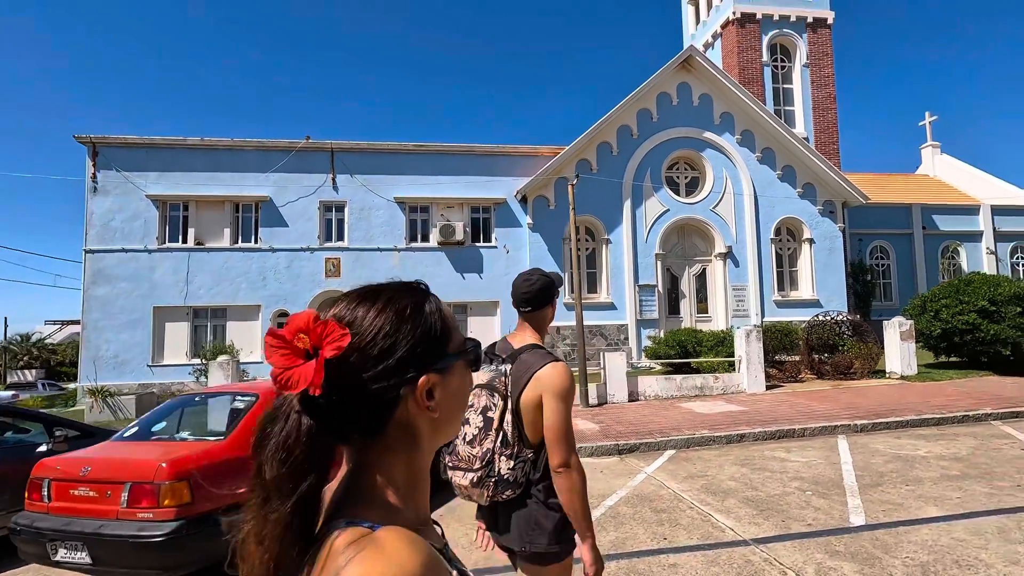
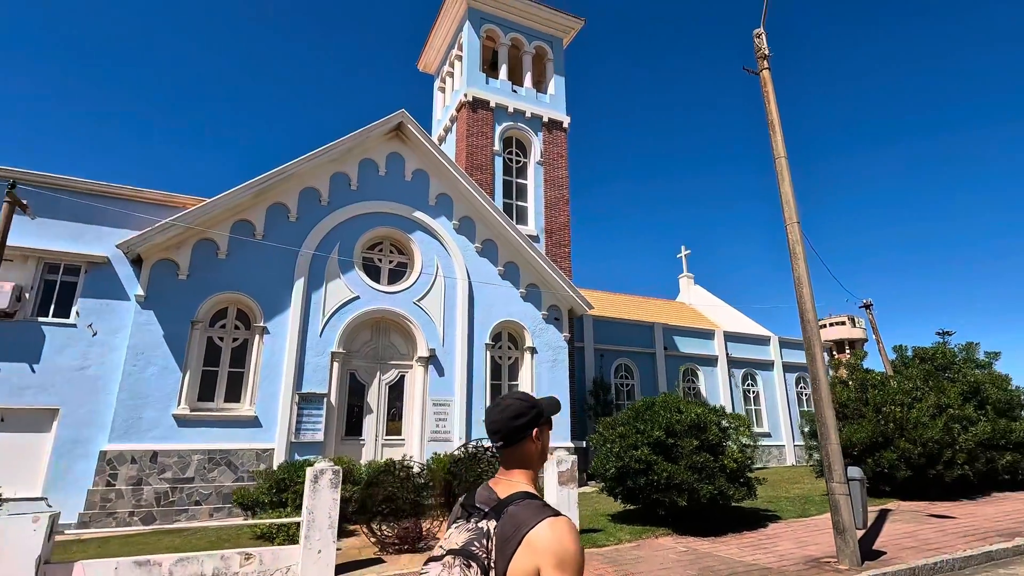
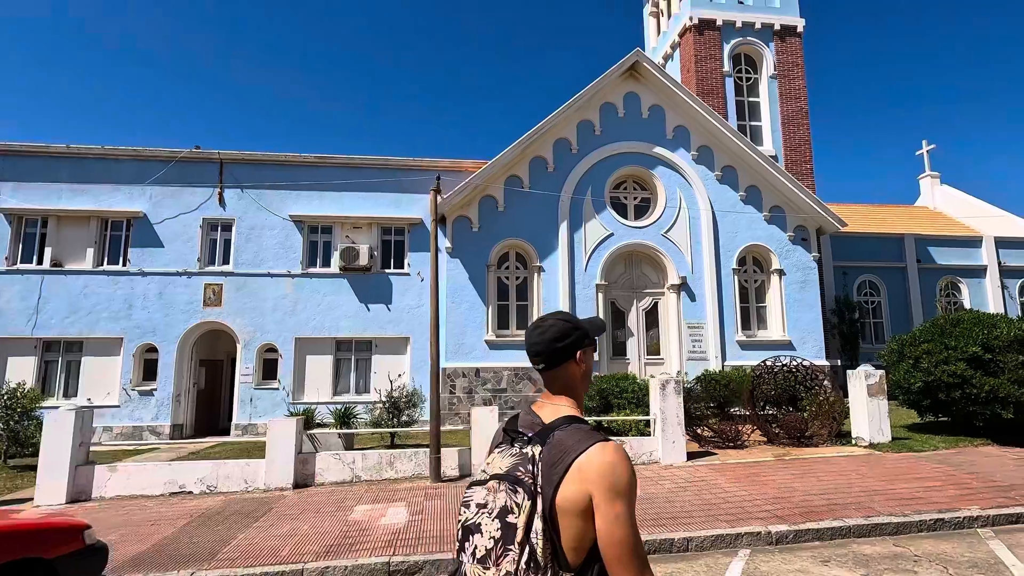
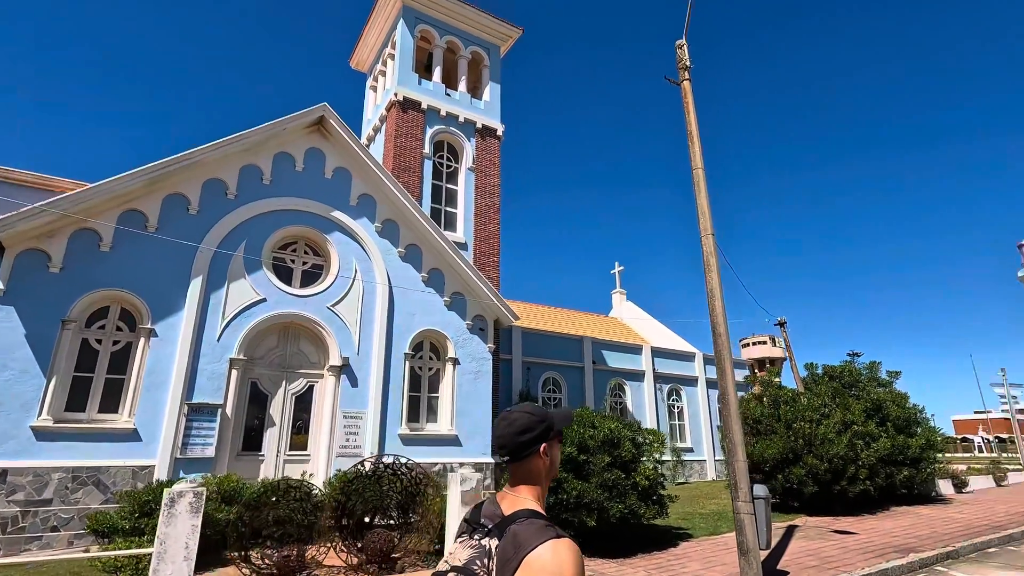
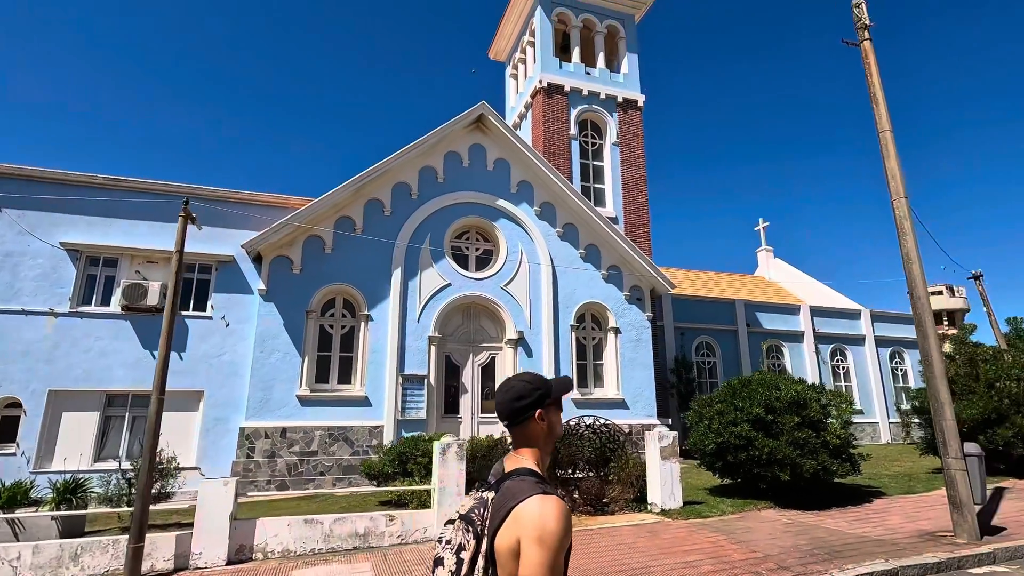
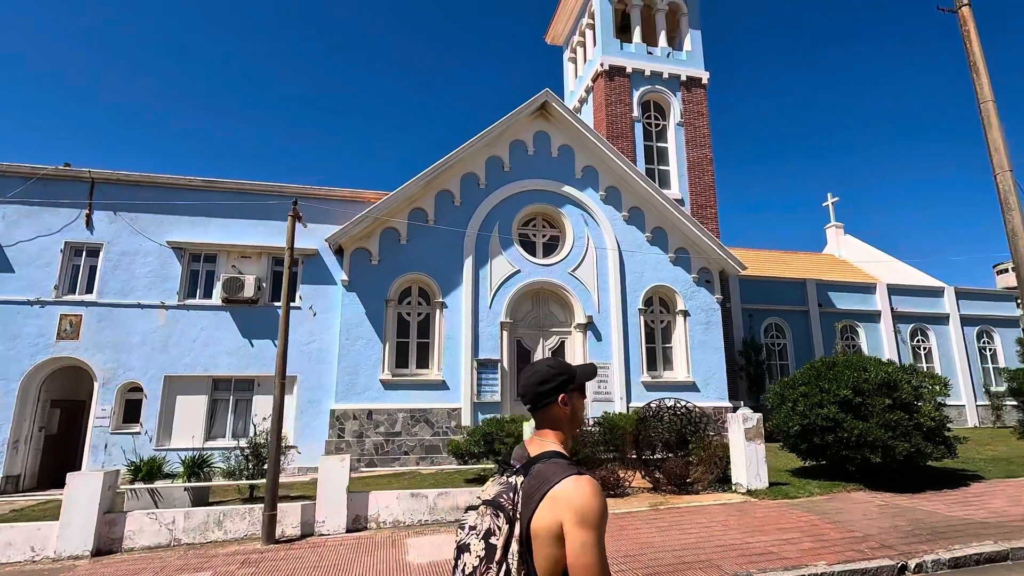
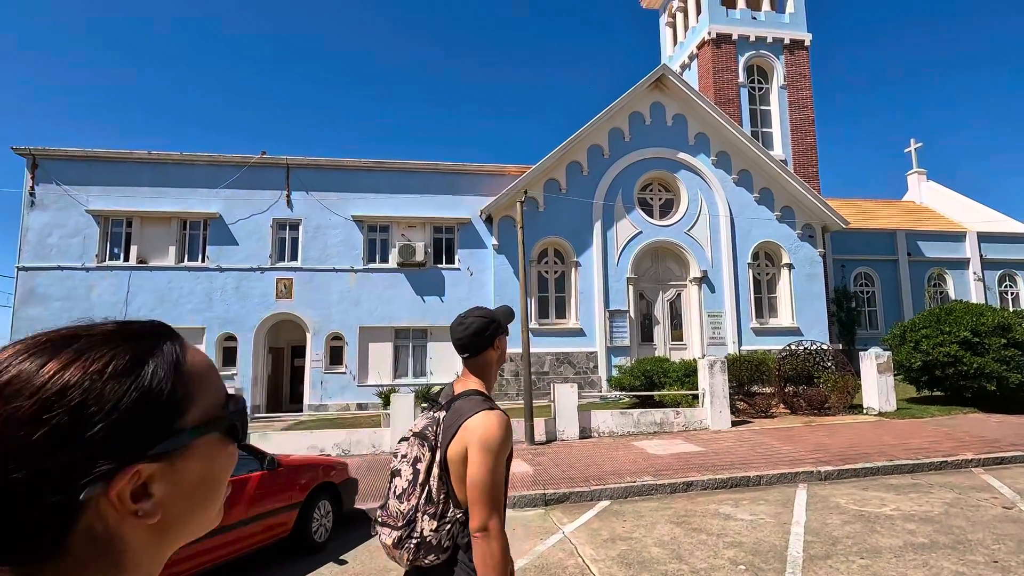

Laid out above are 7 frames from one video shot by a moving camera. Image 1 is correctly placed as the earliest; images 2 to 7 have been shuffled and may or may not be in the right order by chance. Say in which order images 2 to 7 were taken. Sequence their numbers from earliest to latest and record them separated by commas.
7, 3, 6, 5, 2, 4
